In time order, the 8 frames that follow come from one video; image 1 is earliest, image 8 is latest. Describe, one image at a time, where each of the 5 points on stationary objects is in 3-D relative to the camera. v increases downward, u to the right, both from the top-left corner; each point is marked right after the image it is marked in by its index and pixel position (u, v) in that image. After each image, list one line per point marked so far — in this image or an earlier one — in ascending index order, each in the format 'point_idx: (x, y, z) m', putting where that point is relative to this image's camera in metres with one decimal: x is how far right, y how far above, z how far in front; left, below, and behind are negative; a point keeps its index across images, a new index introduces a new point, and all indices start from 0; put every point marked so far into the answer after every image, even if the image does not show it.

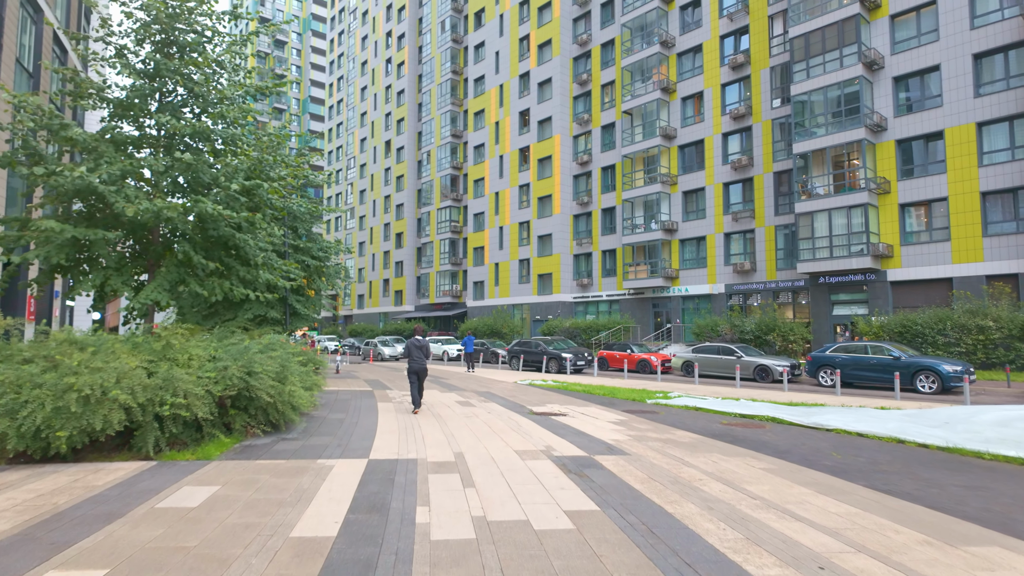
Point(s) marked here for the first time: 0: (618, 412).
0: (+1.9, -2.2, +10.1) m
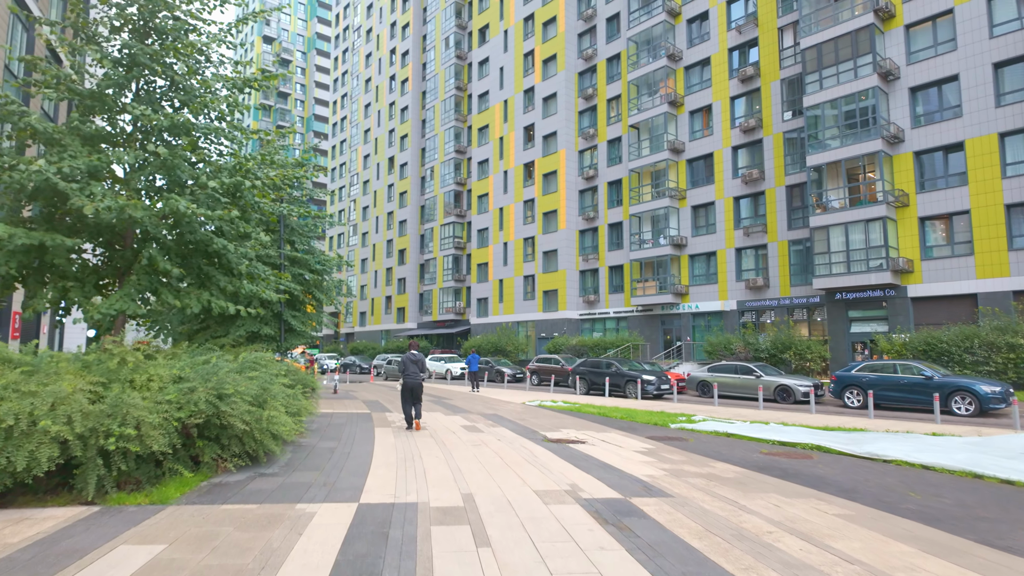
0: (+2.1, -2.4, +9.1) m
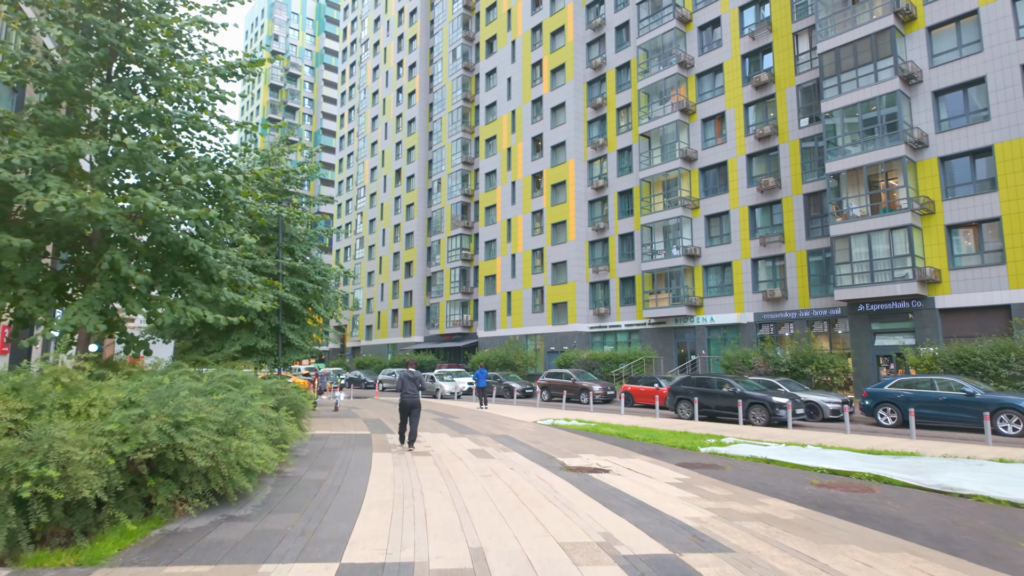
0: (+2.3, -2.5, +8.0) m
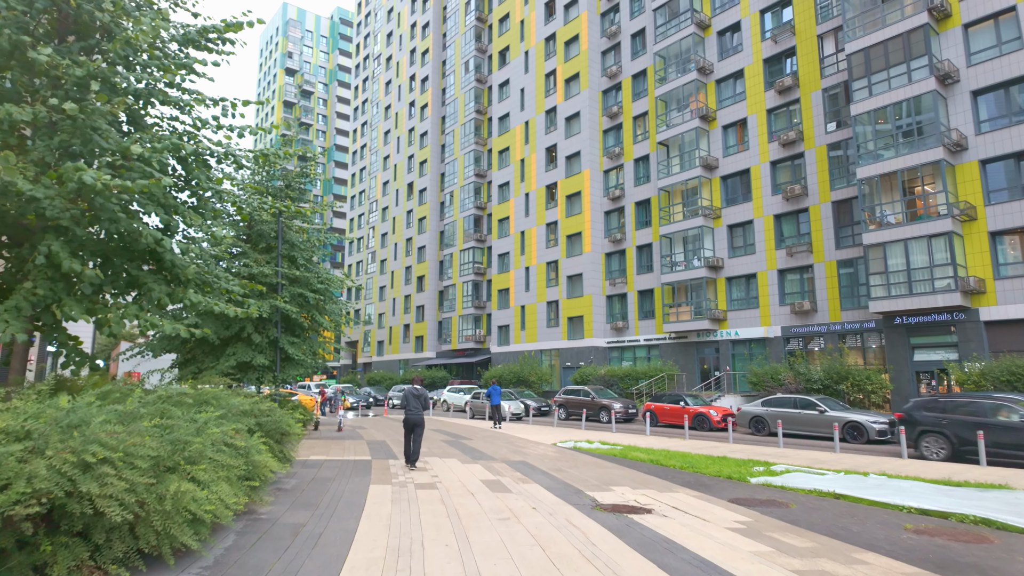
0: (+2.5, -2.5, +6.7) m
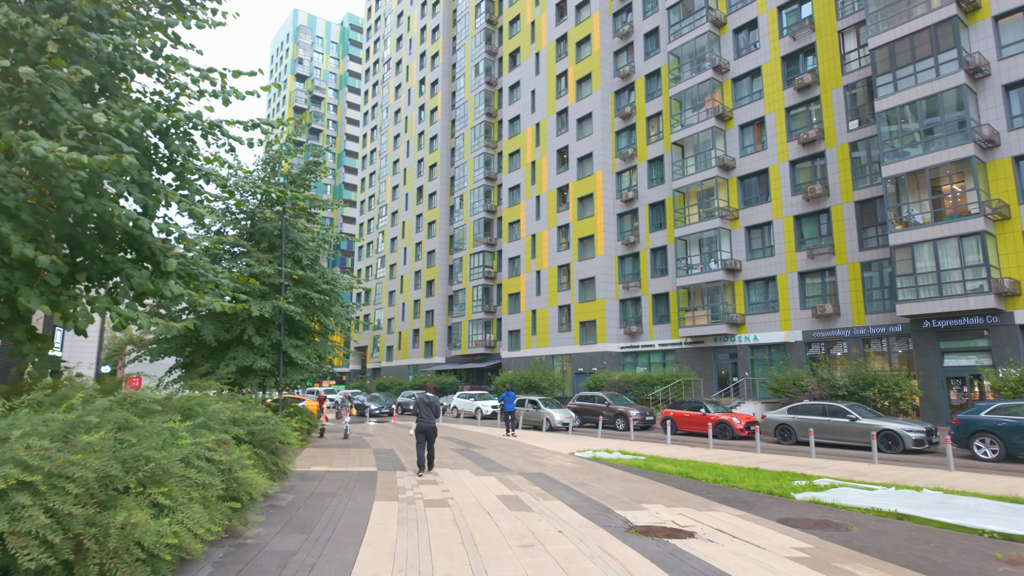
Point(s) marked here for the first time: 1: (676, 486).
0: (+2.7, -2.4, +5.9) m
1: (+2.4, -2.9, +8.5) m
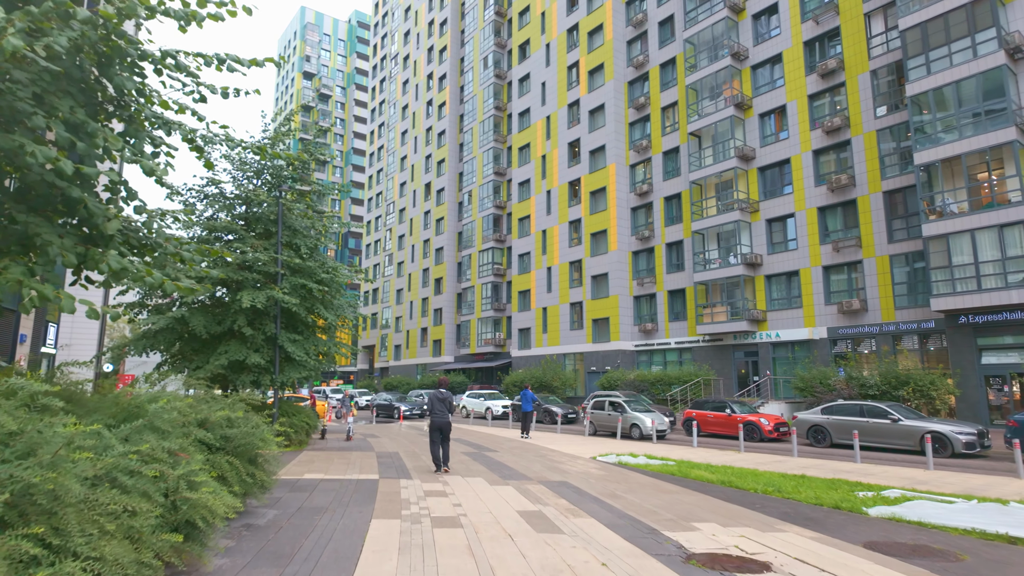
0: (+3.0, -2.2, +4.7) m
1: (+2.7, -2.7, +7.4) m
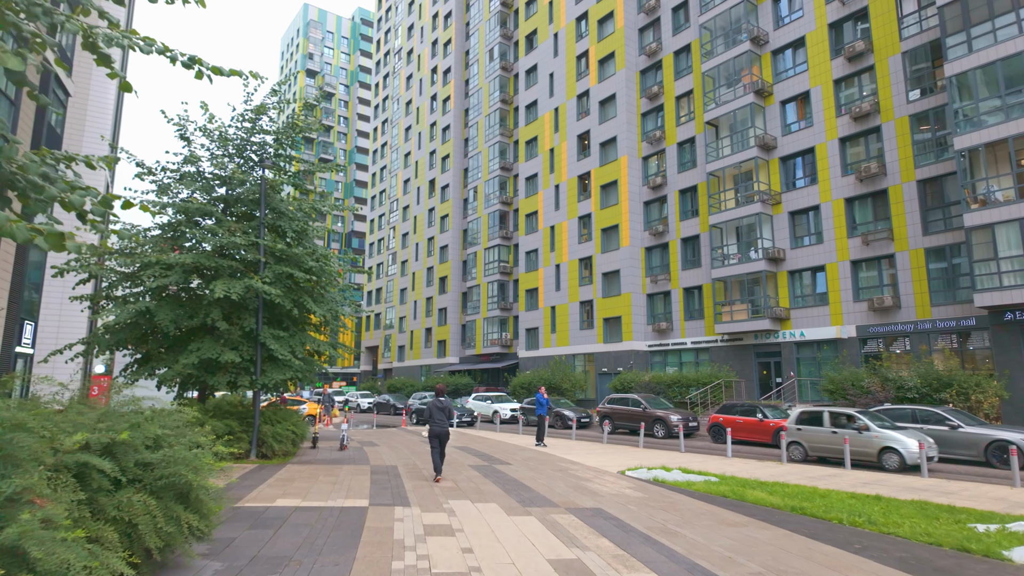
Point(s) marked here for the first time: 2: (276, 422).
0: (+3.2, -1.9, +3.0) m
1: (+2.9, -2.4, +5.7) m
2: (-5.0, -2.8, +12.2) m
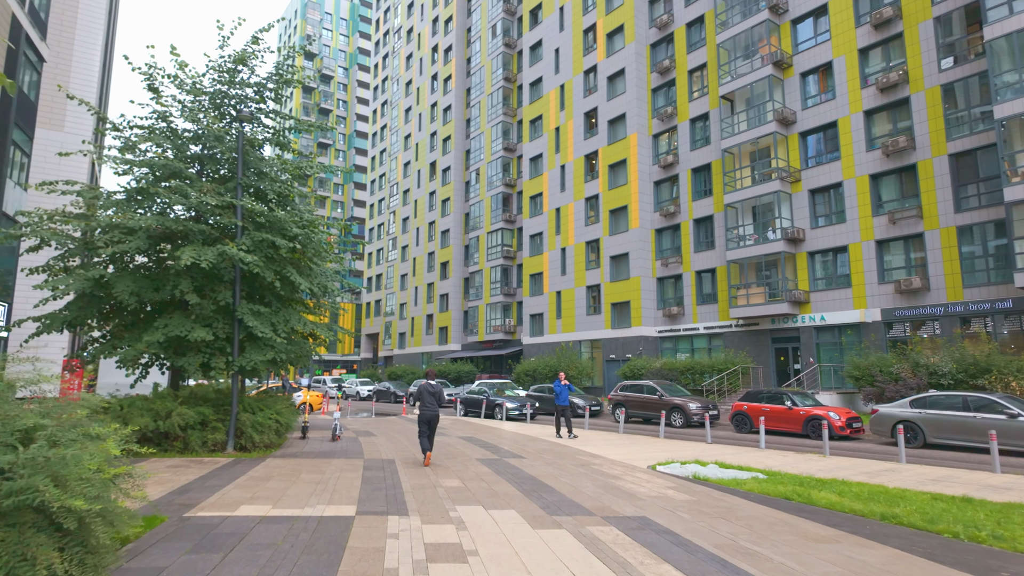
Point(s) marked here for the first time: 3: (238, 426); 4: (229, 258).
0: (+3.4, -1.6, +1.6) m
1: (+3.1, -2.0, +4.3) m
2: (-4.7, -2.3, +10.9) m
3: (-4.8, -2.4, +10.3) m
4: (-4.5, +0.4, +9.5) m
